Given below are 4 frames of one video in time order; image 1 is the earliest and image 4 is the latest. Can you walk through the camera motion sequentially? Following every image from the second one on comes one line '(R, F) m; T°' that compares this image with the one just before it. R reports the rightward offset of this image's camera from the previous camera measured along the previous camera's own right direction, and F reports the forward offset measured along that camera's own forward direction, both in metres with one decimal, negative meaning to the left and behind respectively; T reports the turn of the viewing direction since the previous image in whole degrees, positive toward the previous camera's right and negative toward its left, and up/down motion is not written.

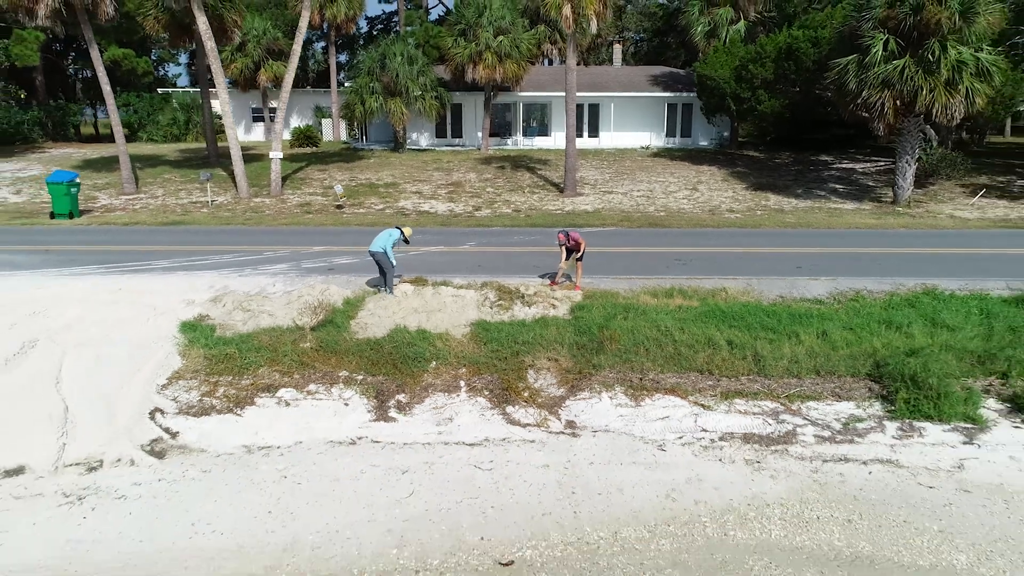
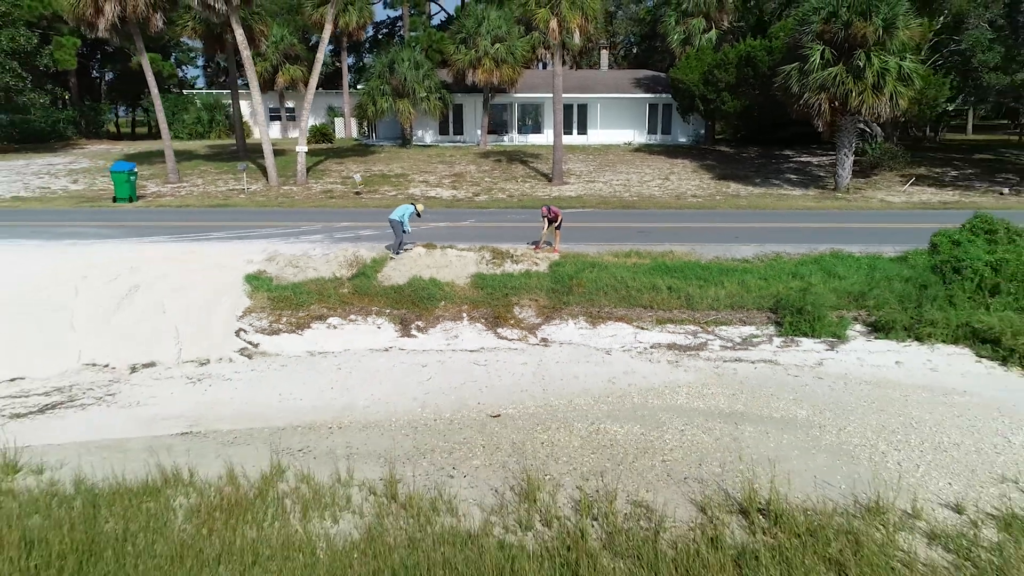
(+0.1, -2.6) m; 0°
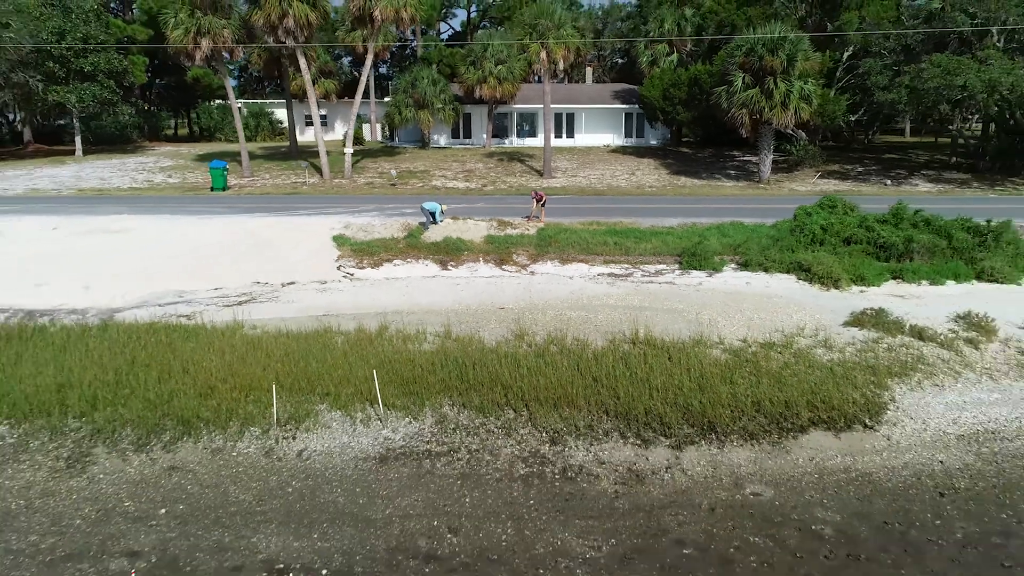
(0.0, -5.7) m; 0°
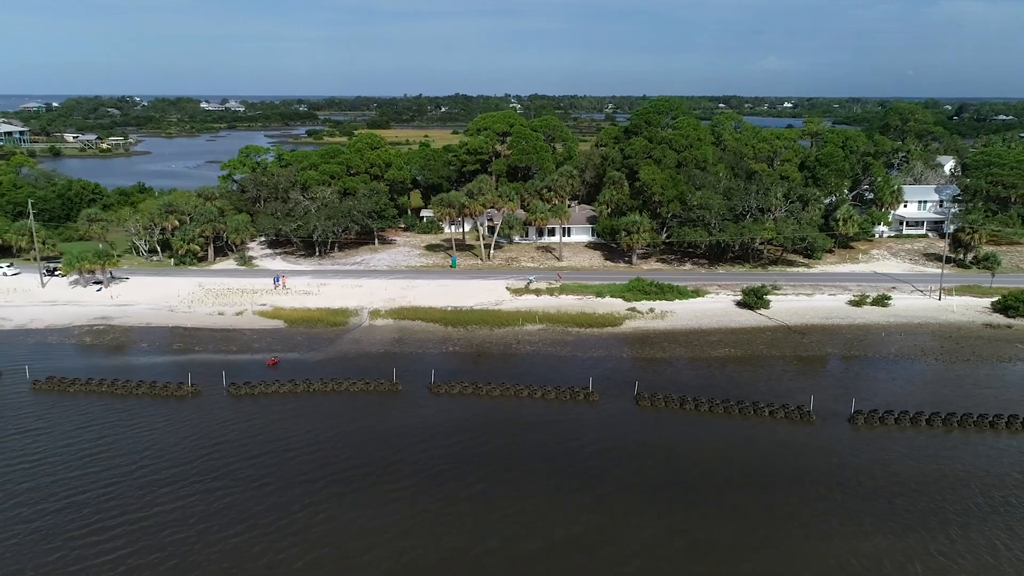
(-3.1, -48.1) m; 0°
